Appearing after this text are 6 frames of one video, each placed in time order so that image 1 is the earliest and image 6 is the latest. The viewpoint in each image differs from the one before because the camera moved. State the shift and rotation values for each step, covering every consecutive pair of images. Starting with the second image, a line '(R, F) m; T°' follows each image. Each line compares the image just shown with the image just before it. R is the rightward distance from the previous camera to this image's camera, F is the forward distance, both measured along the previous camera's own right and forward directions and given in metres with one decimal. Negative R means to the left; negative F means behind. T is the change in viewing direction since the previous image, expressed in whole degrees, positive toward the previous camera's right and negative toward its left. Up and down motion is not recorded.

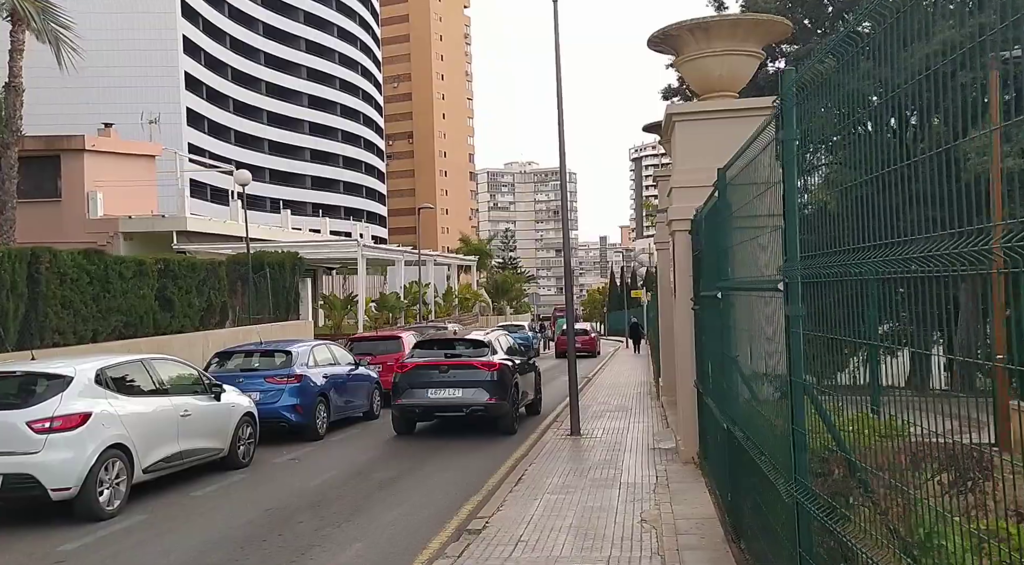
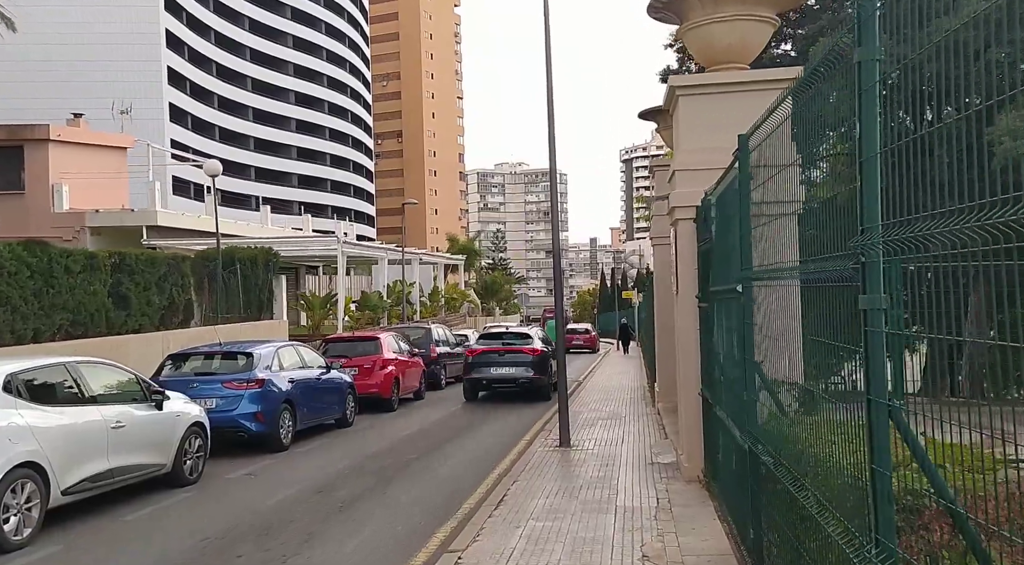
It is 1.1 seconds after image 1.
(+0.1, +1.2) m; +1°
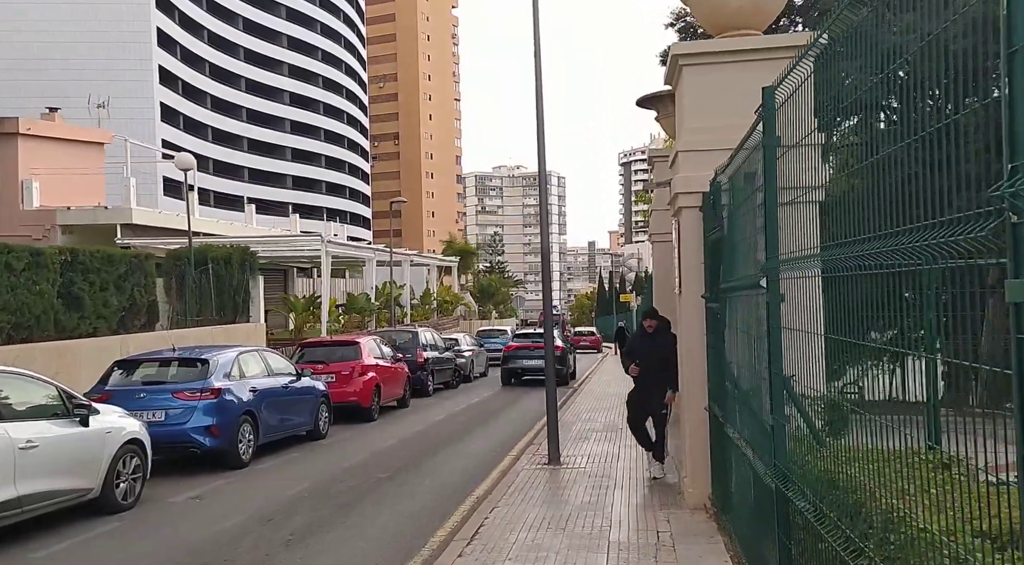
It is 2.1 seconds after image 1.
(+0.2, +1.2) m; 0°
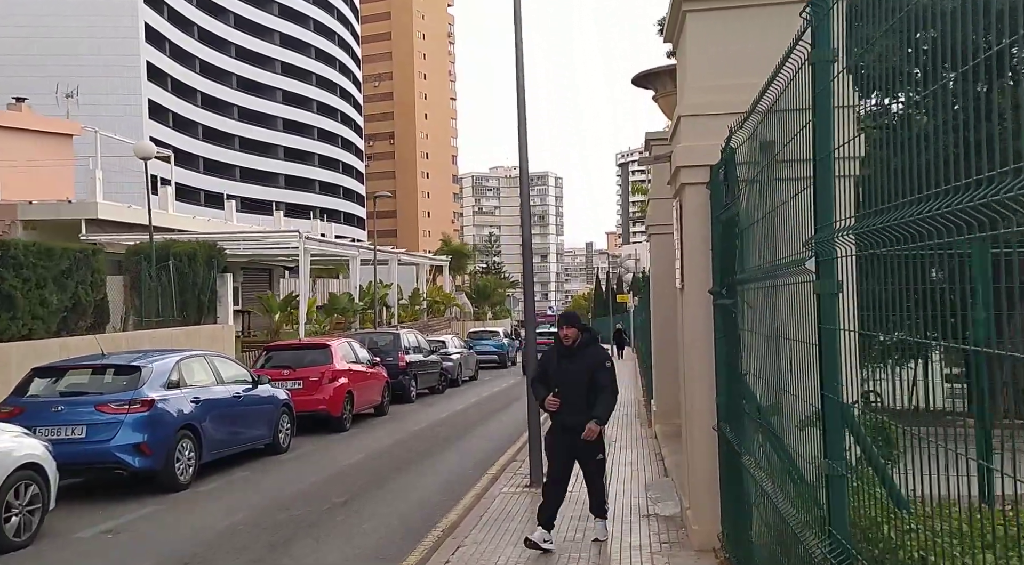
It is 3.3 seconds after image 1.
(+0.2, +1.4) m; 0°
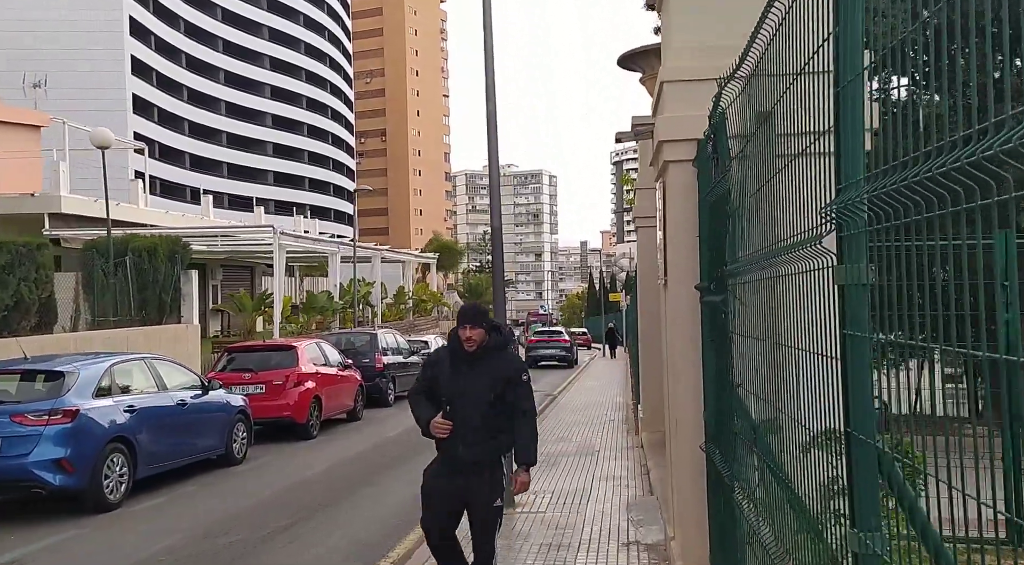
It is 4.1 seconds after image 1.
(+0.3, +1.0) m; 0°
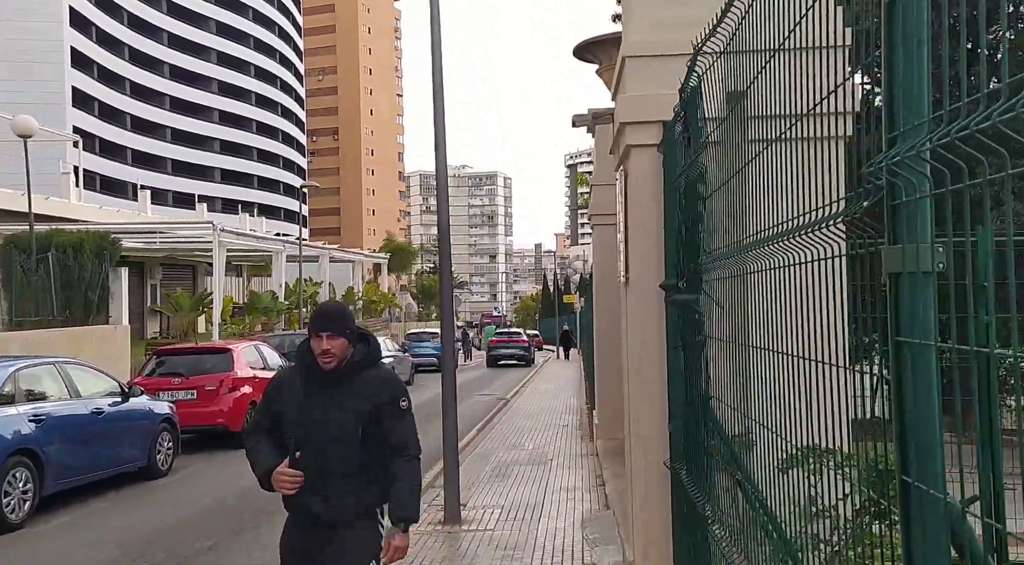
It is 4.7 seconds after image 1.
(+0.1, +0.7) m; +3°
